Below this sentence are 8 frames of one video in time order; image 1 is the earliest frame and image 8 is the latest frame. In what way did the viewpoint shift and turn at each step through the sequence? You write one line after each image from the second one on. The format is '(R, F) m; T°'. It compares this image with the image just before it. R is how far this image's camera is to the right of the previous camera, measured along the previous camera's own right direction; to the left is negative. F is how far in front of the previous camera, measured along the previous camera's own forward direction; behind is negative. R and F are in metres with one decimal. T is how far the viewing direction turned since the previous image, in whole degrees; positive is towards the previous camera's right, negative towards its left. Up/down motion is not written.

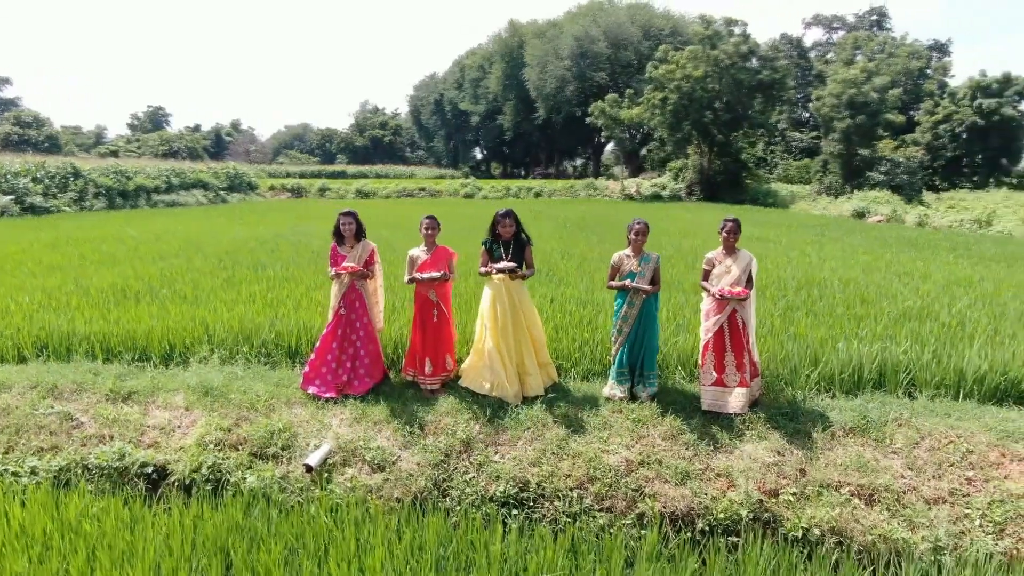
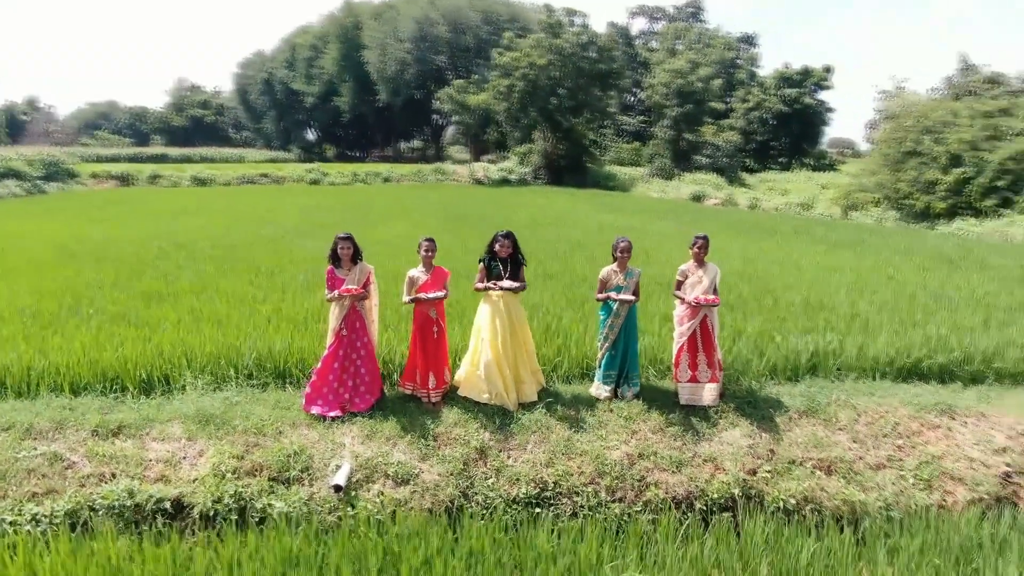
(-0.8, -0.2) m; +12°
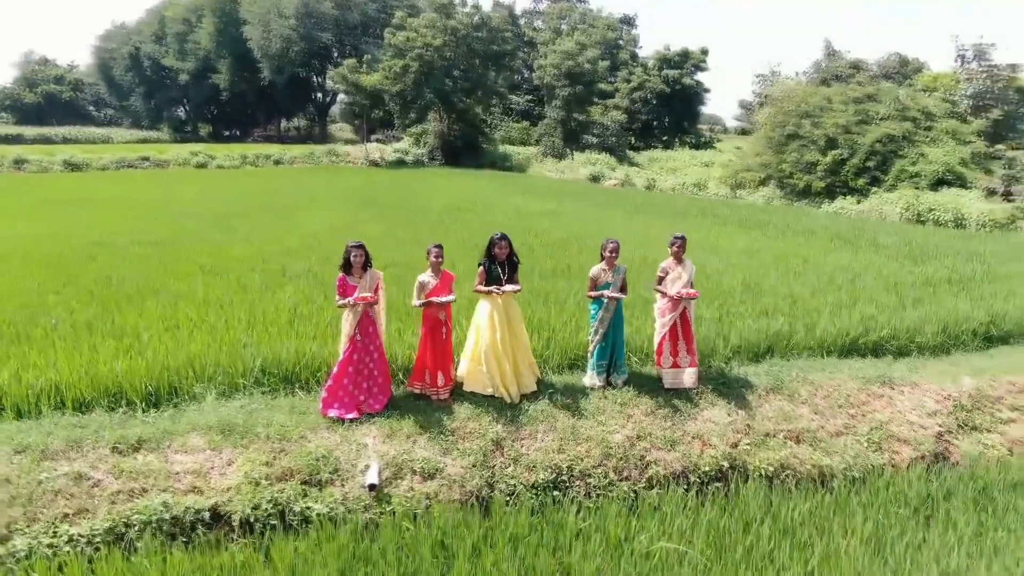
(-0.6, -0.2) m; +9°
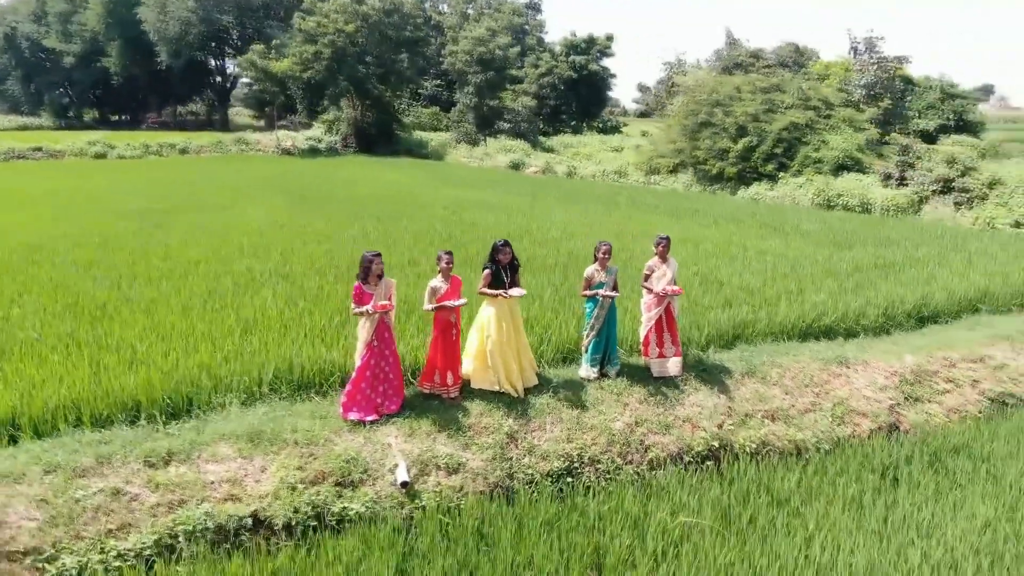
(-0.6, -0.2) m; +7°
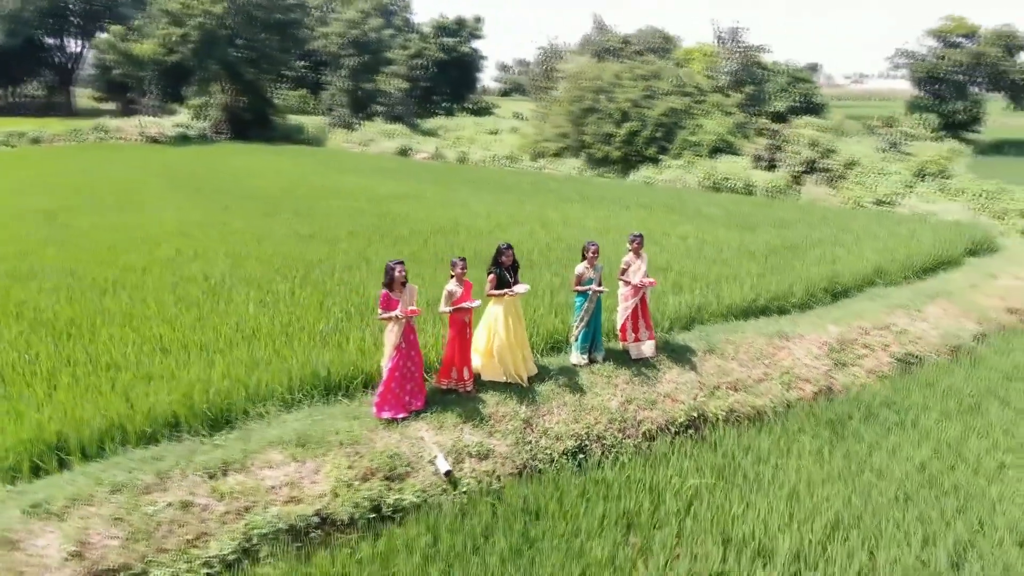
(-0.9, -0.4) m; +10°
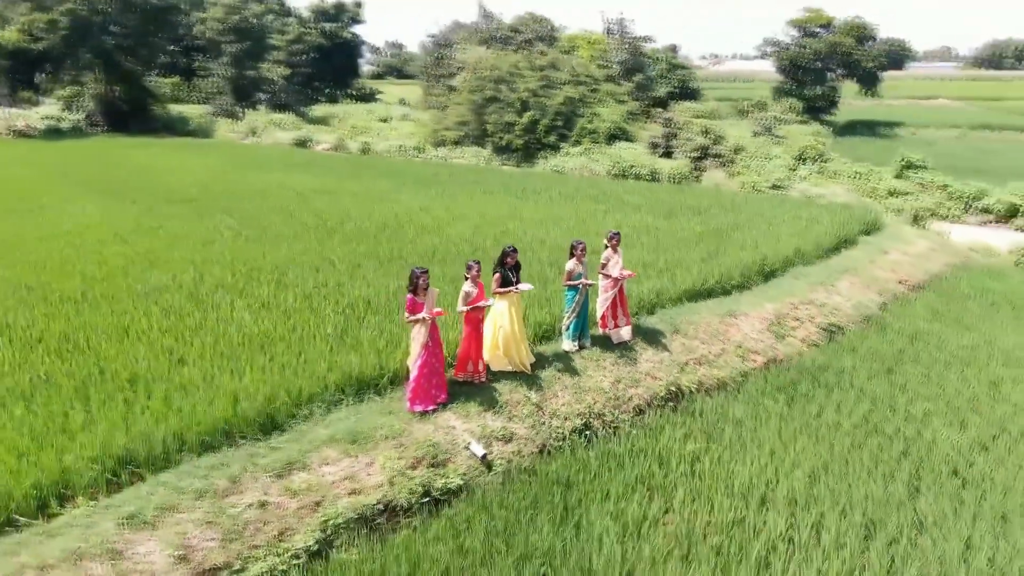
(-0.9, -0.4) m; +9°
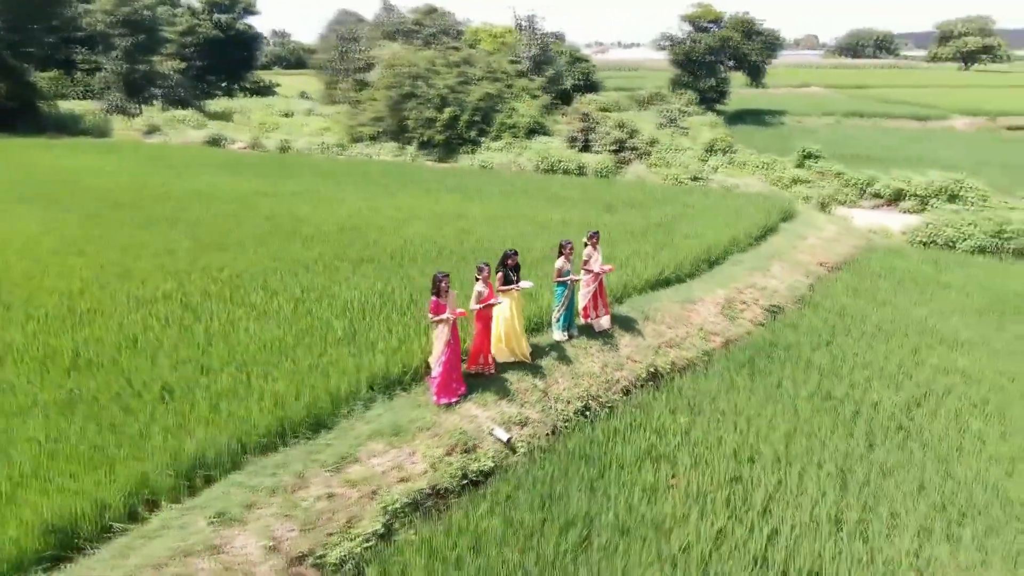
(-0.8, -0.5) m; +8°
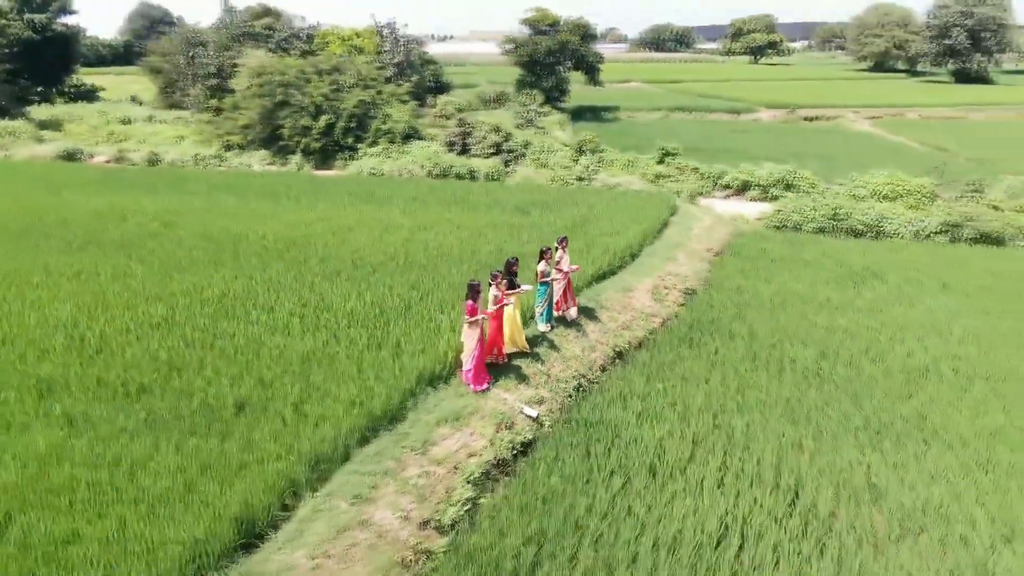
(-1.6, -0.9) m; +13°
